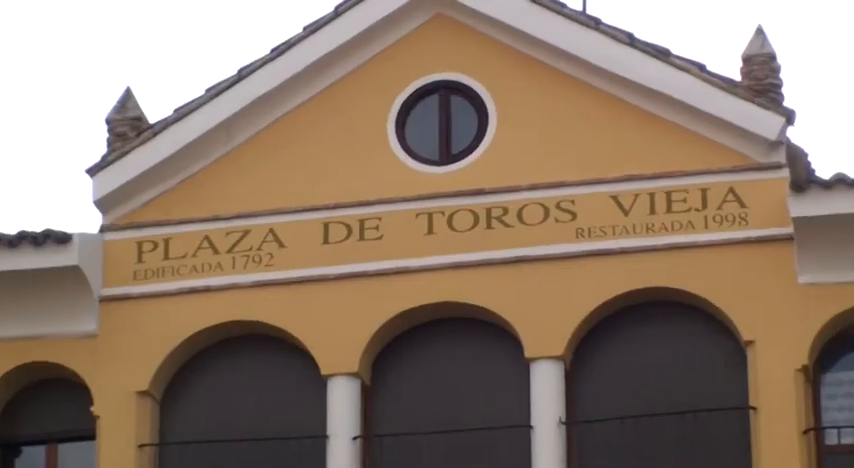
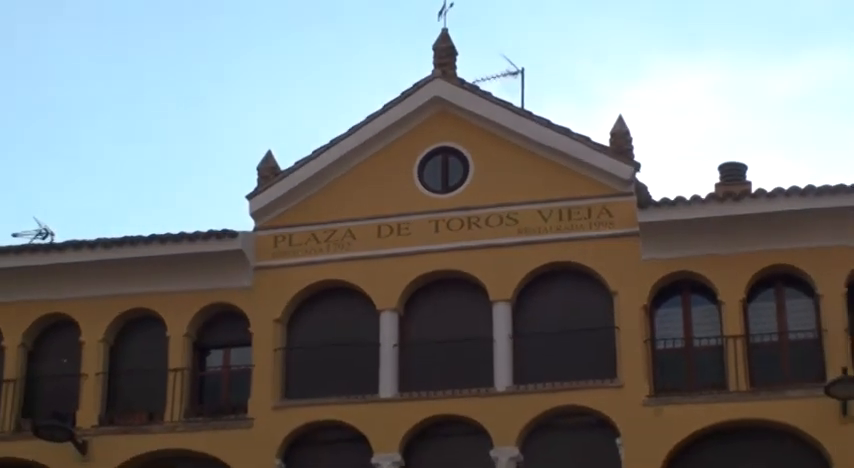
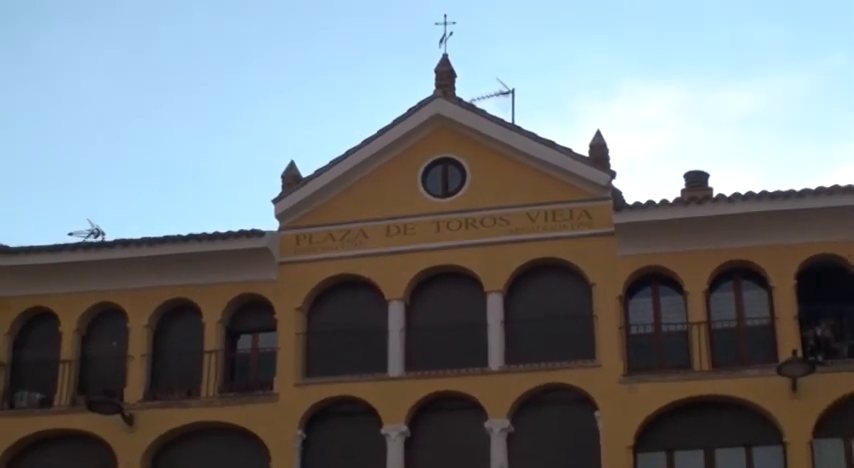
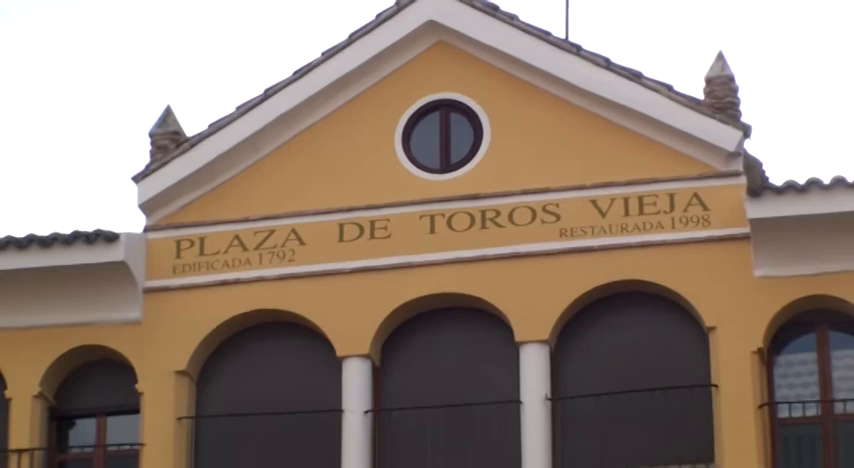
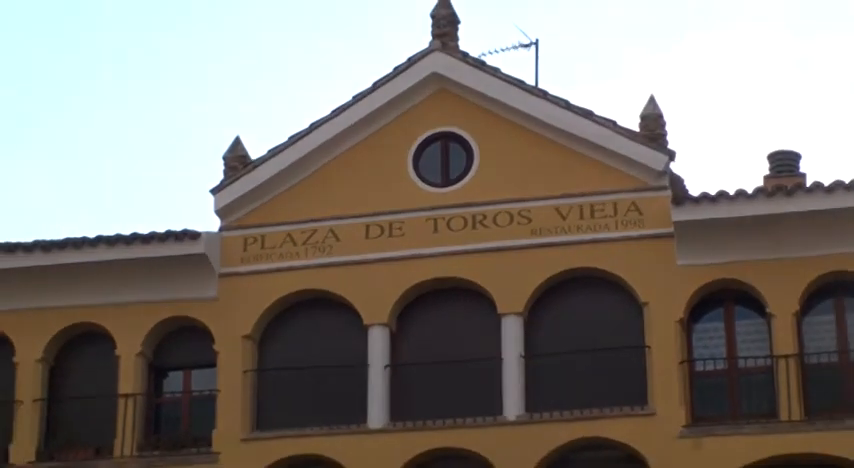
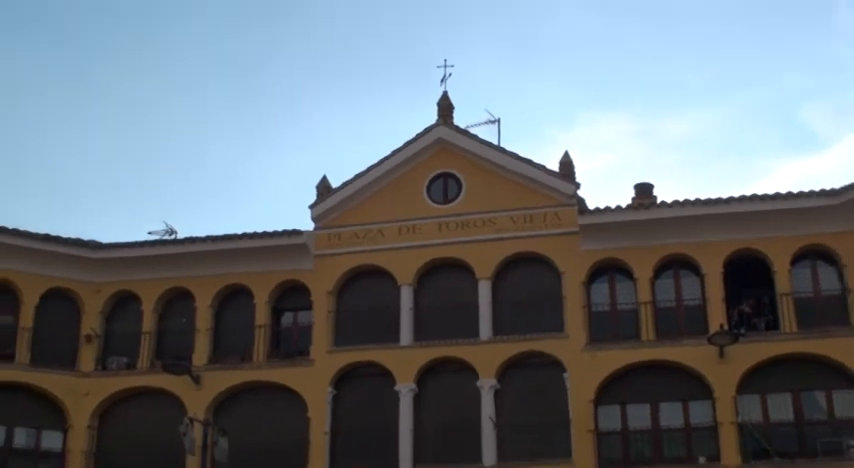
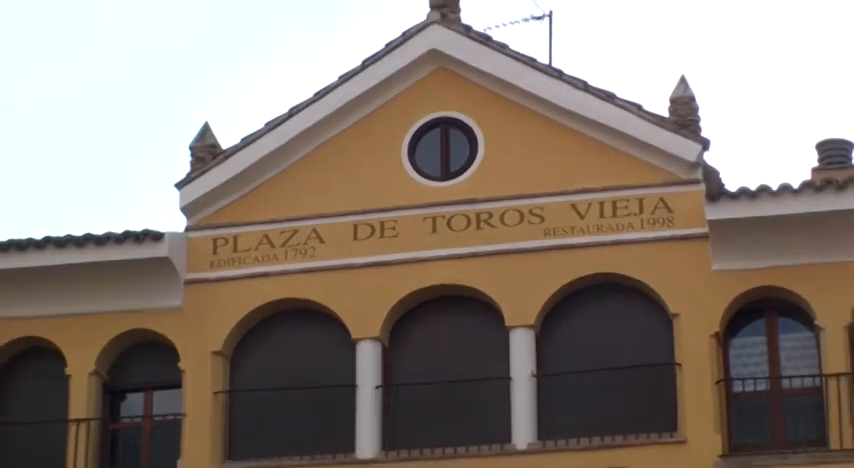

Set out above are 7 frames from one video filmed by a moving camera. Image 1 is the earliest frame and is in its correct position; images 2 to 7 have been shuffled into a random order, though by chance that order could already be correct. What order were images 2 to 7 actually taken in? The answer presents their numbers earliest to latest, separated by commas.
4, 7, 5, 2, 3, 6
